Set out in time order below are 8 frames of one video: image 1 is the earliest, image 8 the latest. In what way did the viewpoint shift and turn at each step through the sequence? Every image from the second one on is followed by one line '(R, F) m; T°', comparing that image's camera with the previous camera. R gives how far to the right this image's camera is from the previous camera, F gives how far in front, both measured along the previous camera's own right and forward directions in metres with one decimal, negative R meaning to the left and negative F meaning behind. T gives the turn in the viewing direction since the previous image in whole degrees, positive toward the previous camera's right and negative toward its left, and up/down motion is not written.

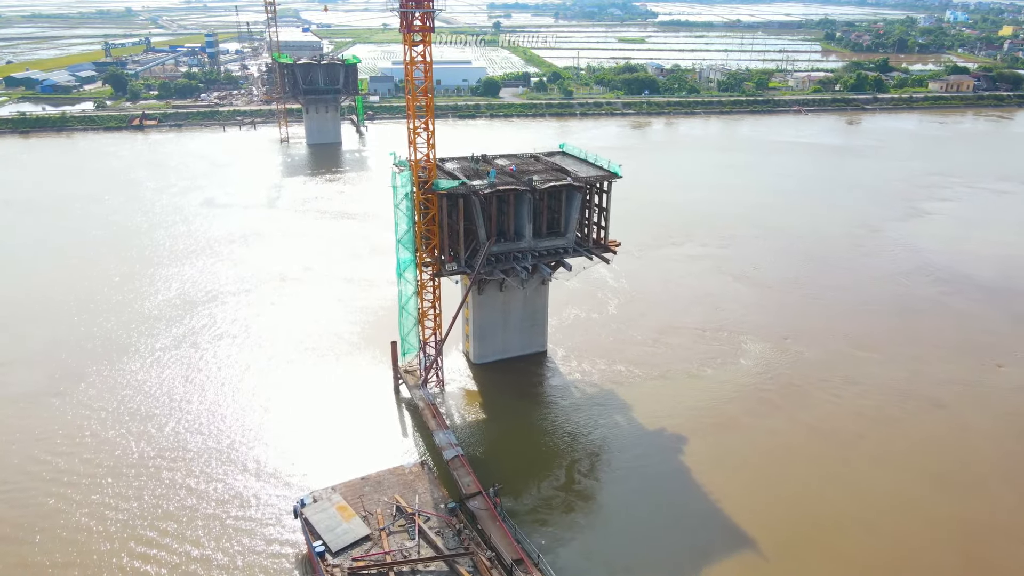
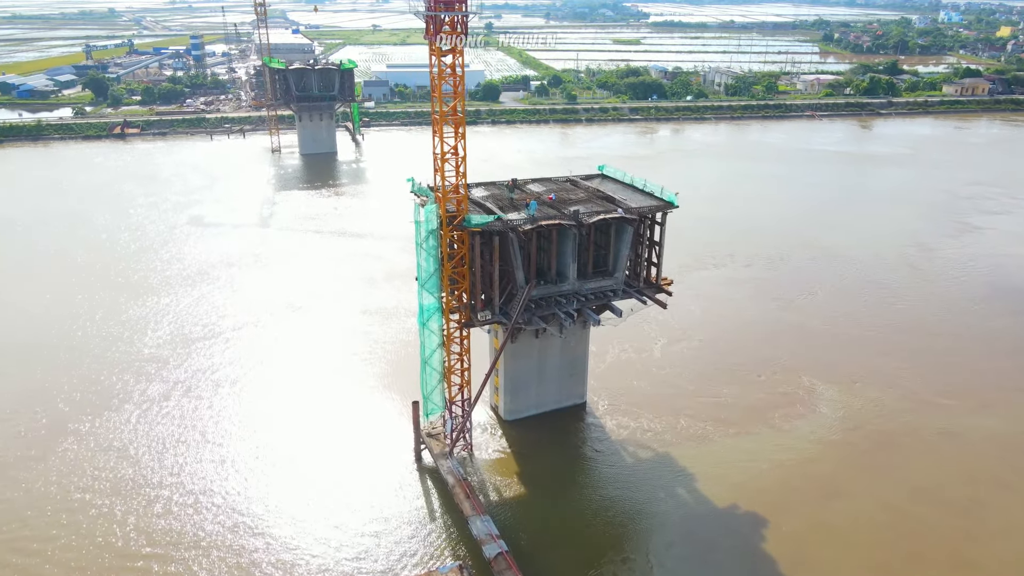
(-1.0, +2.5) m; +1°
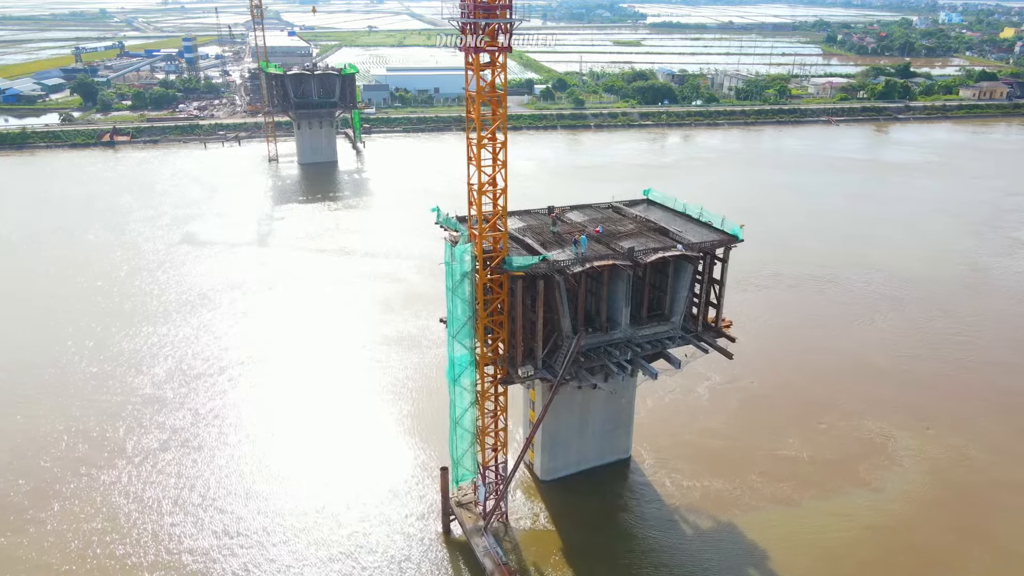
(-0.8, +1.9) m; 0°
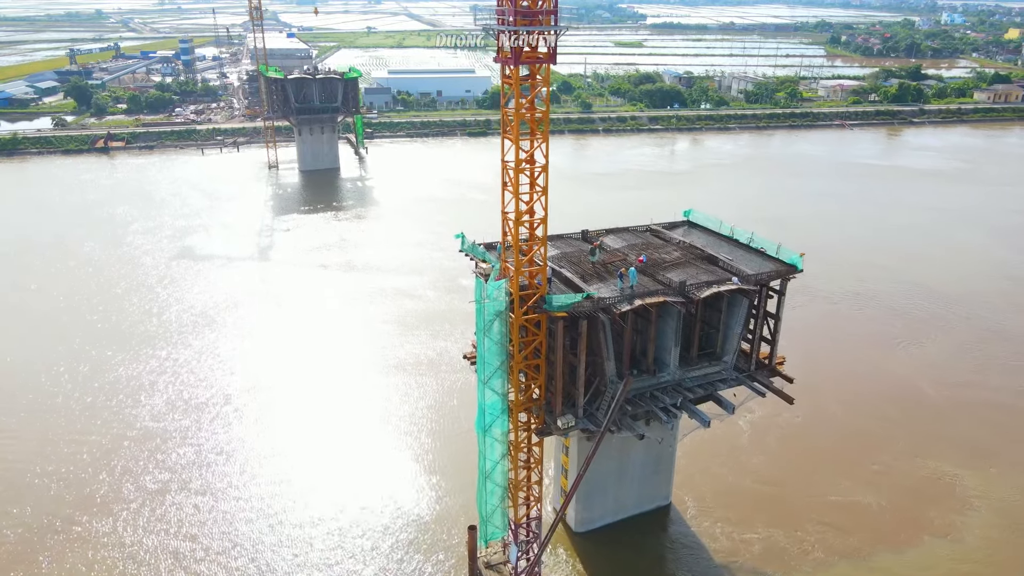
(-0.6, +1.3) m; 0°
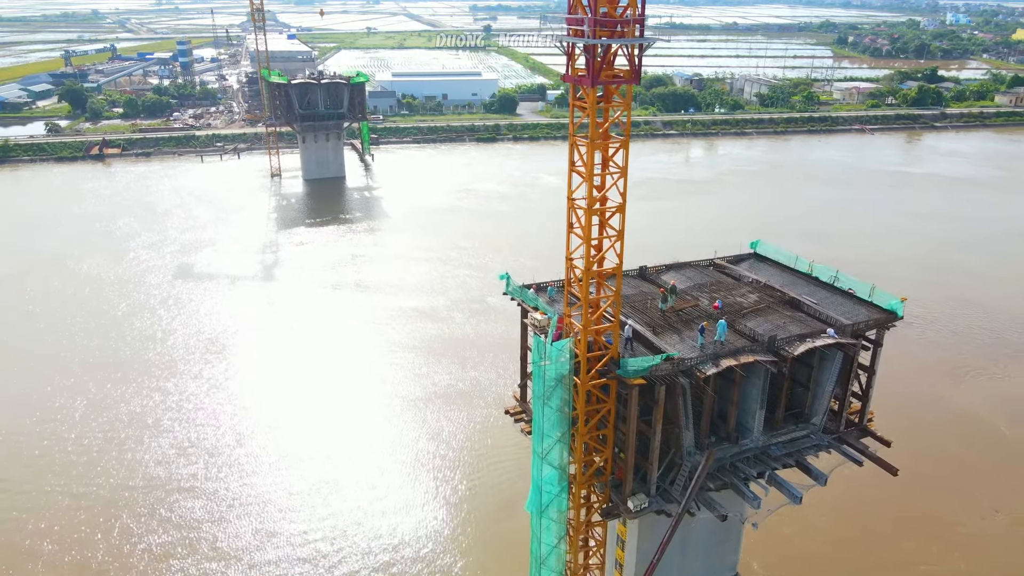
(-0.8, +1.6) m; 0°
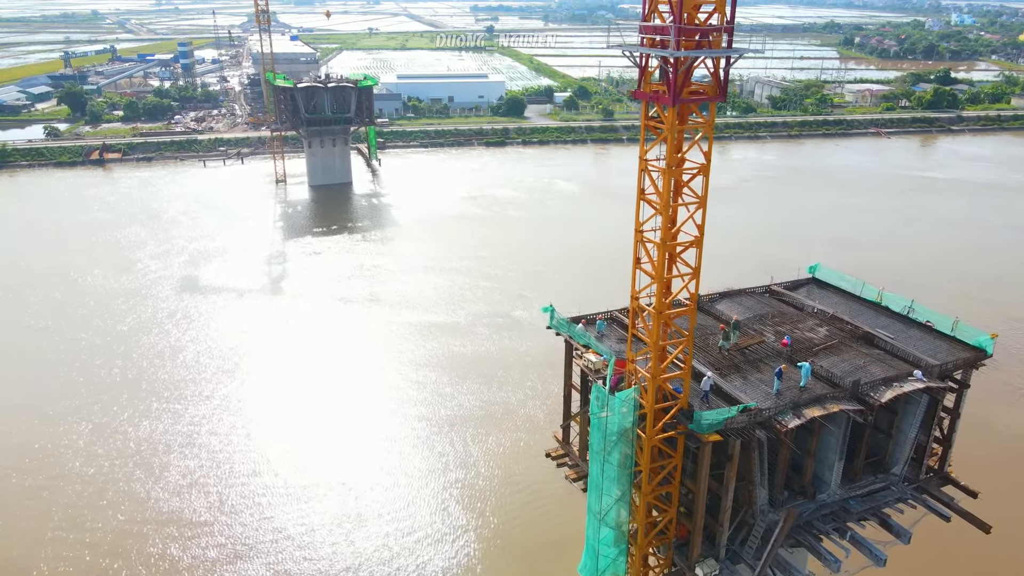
(-0.6, +1.0) m; 0°
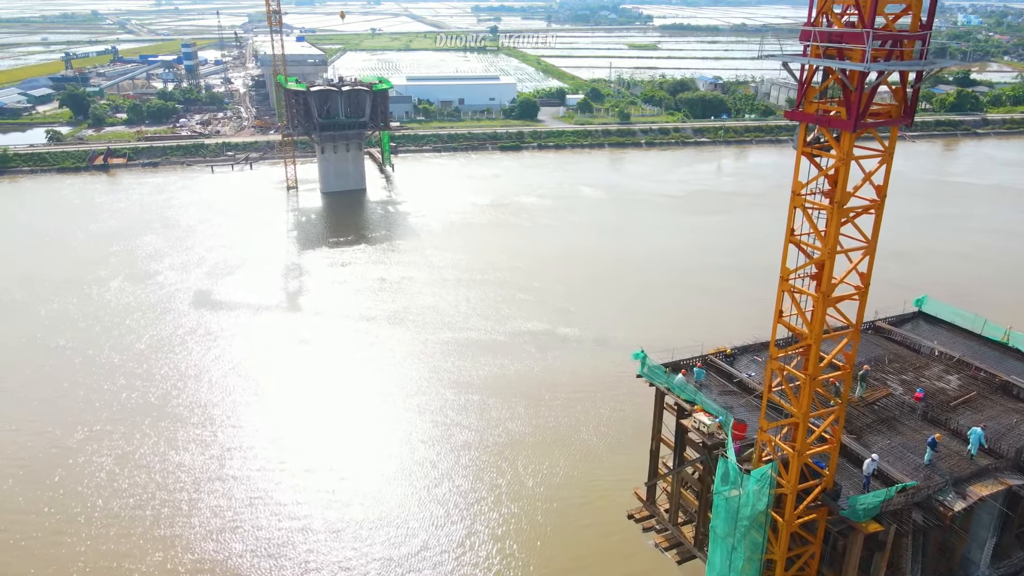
(-1.0, +1.2) m; 0°
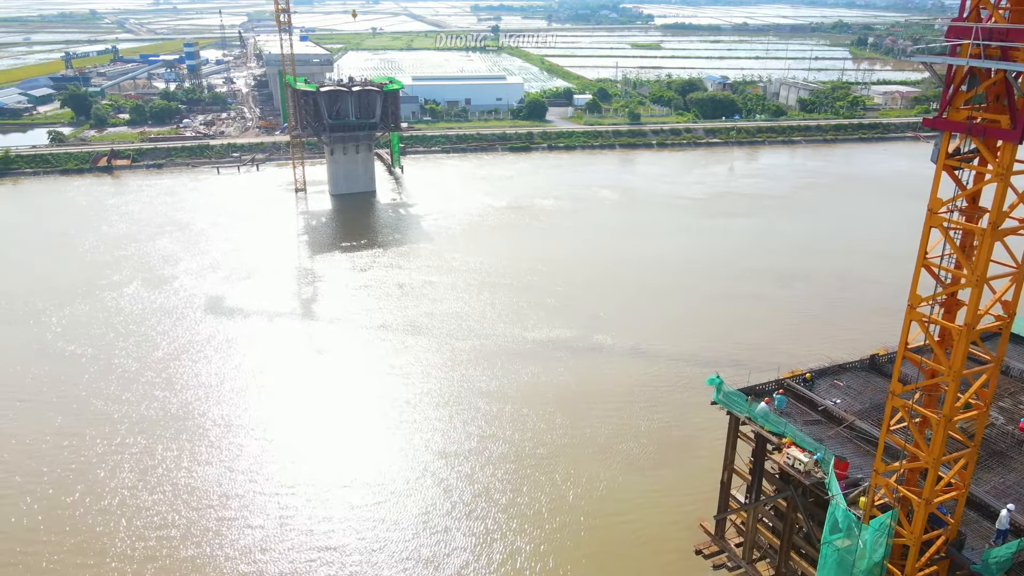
(-0.7, +0.7) m; 0°
